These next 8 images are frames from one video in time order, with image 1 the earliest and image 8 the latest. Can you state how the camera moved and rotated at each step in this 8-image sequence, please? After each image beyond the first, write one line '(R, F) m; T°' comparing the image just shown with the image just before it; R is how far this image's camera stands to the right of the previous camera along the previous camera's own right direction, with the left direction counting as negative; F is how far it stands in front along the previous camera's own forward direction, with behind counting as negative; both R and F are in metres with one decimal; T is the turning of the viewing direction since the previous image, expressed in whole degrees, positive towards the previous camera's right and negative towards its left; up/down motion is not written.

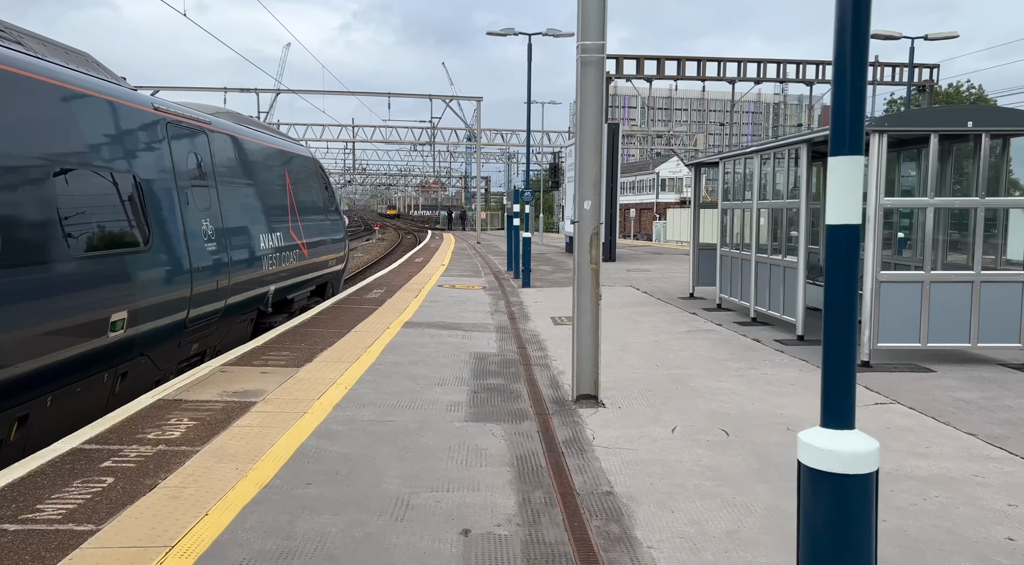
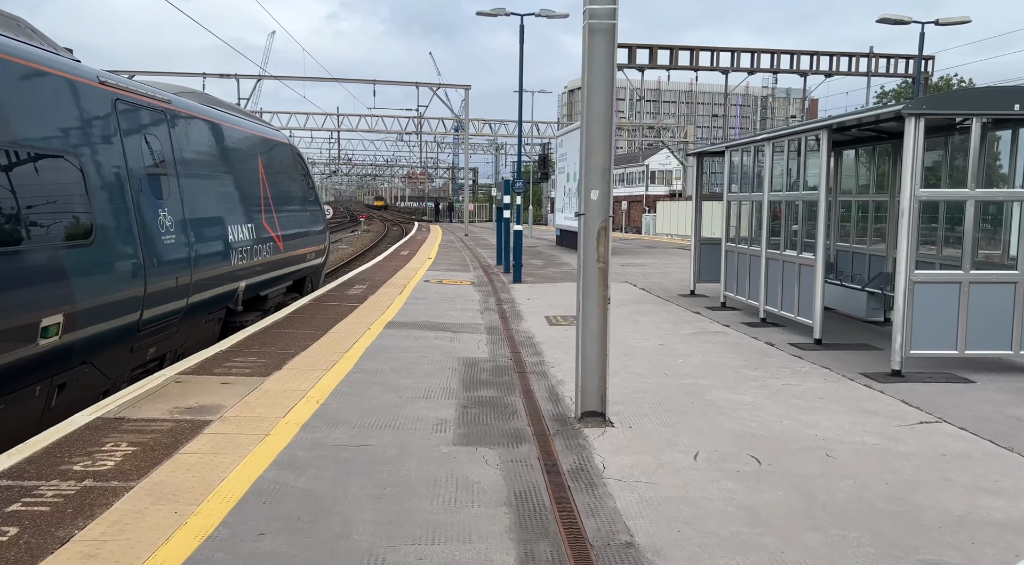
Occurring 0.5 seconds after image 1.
(-0.1, +0.8) m; +1°
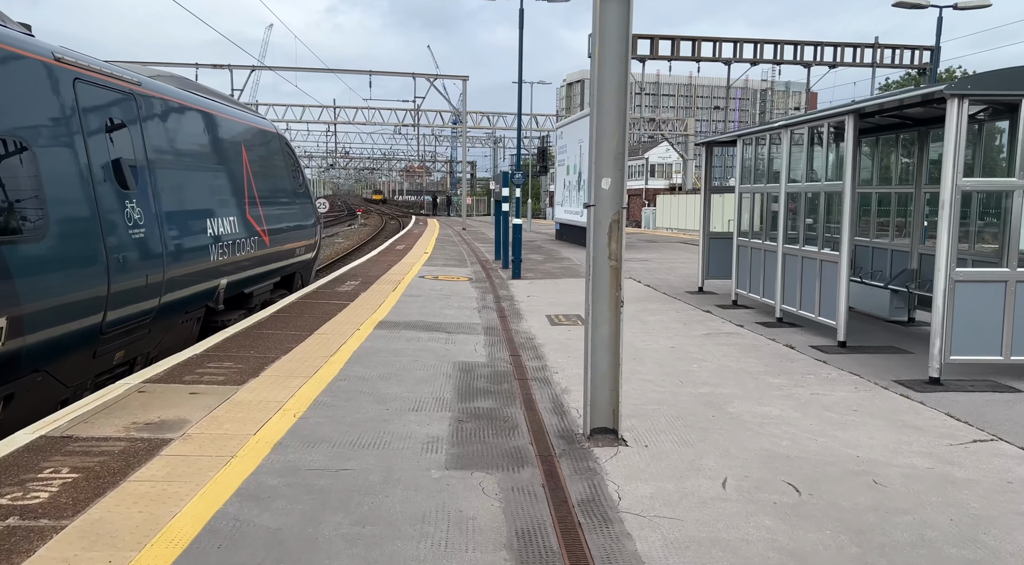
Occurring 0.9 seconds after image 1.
(0.0, +0.6) m; 0°
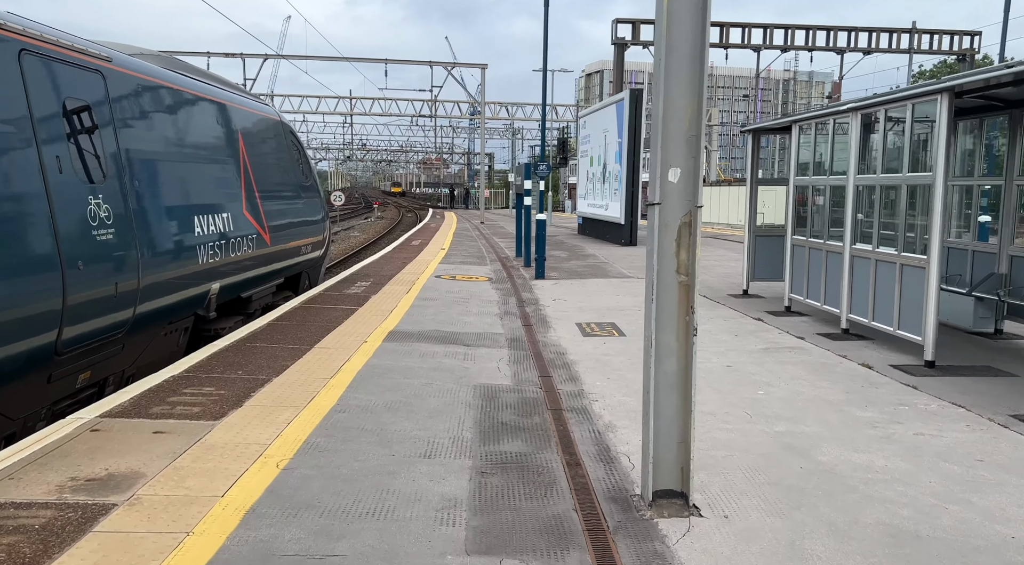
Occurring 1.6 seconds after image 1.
(-0.1, +1.1) m; -1°
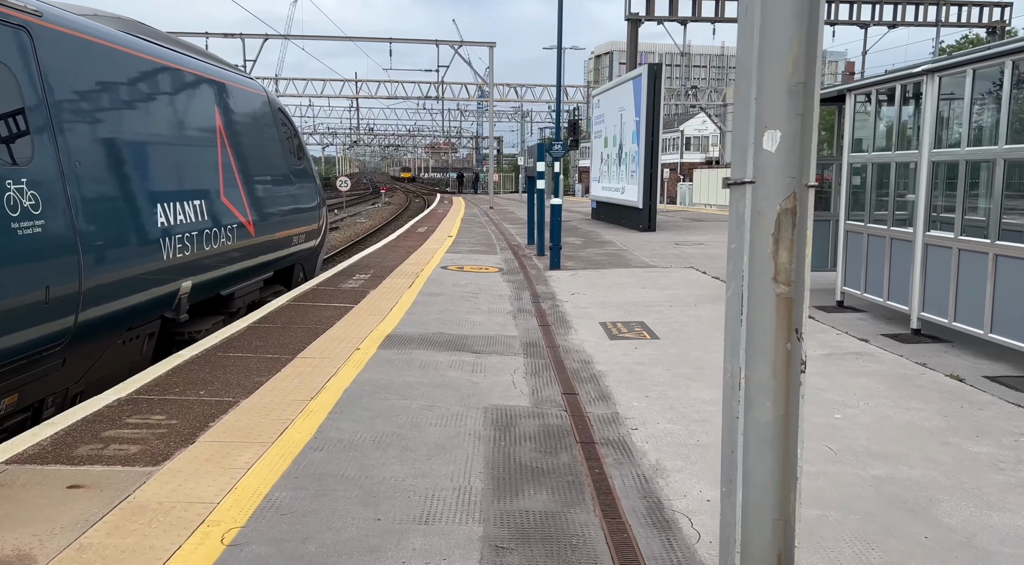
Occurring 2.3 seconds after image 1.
(-0.1, +1.1) m; -1°
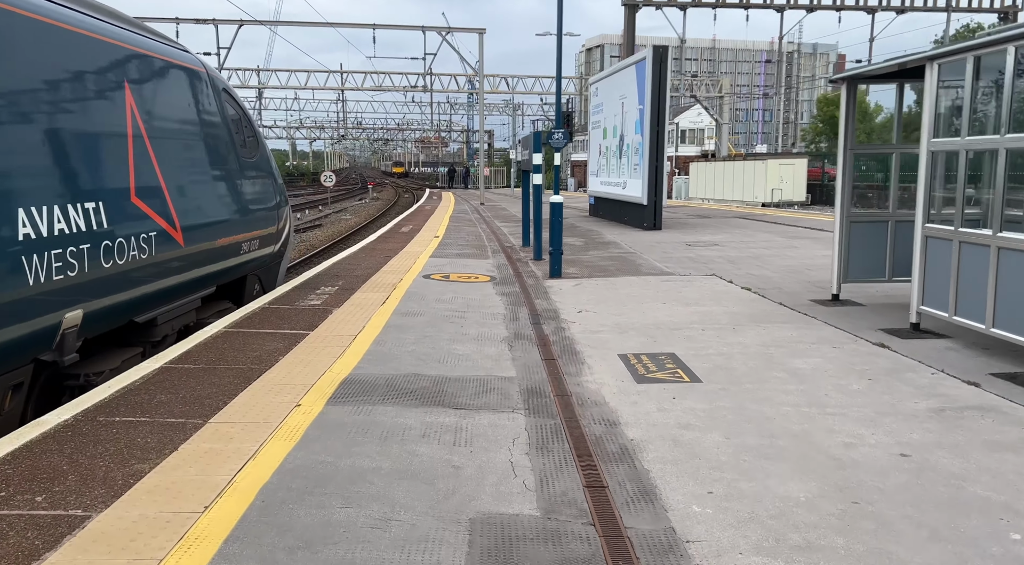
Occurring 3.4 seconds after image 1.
(0.0, +1.8) m; +1°
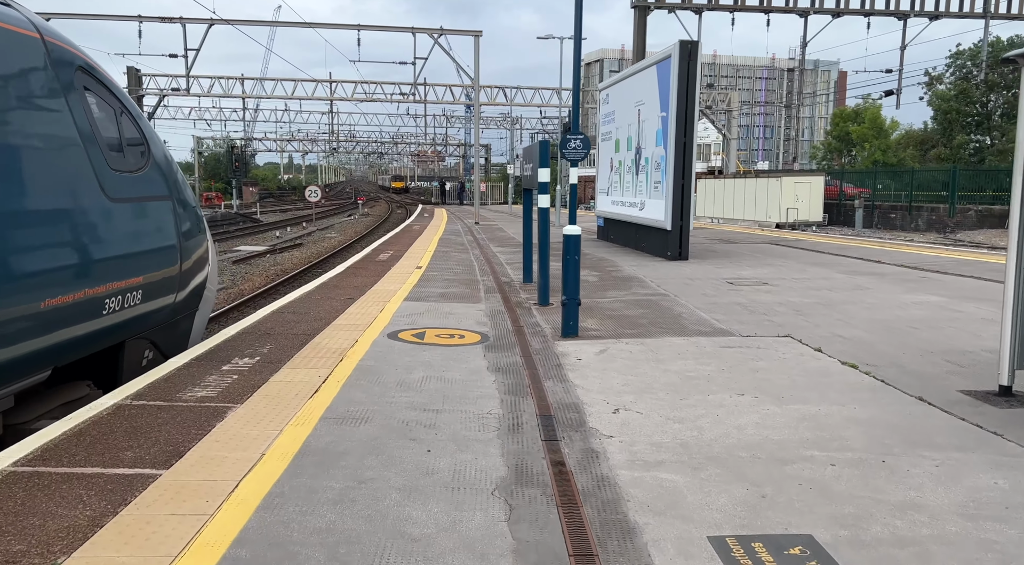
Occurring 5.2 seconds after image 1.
(0.0, +3.0) m; 0°
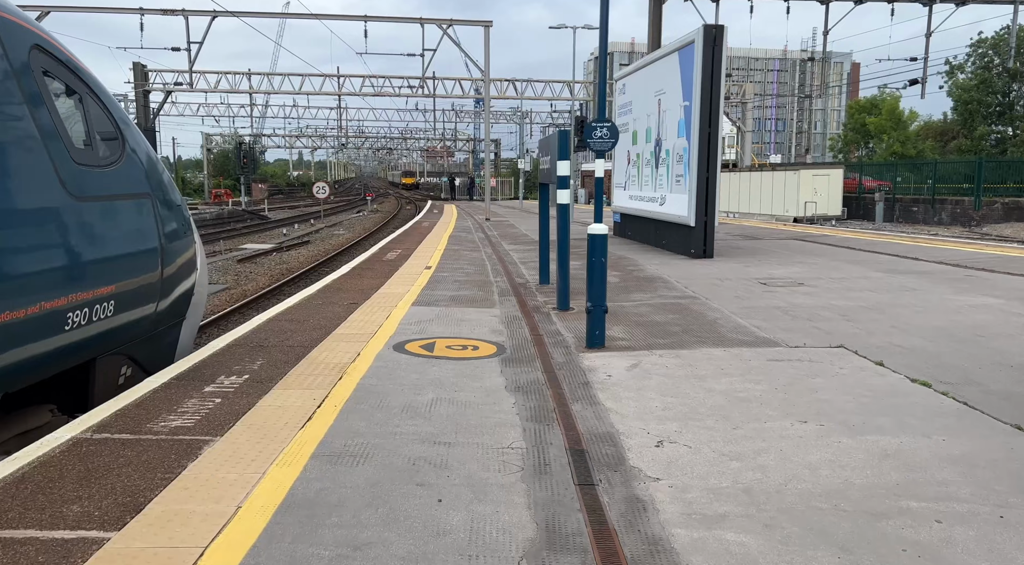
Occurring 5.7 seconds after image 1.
(-0.1, +0.8) m; -1°
